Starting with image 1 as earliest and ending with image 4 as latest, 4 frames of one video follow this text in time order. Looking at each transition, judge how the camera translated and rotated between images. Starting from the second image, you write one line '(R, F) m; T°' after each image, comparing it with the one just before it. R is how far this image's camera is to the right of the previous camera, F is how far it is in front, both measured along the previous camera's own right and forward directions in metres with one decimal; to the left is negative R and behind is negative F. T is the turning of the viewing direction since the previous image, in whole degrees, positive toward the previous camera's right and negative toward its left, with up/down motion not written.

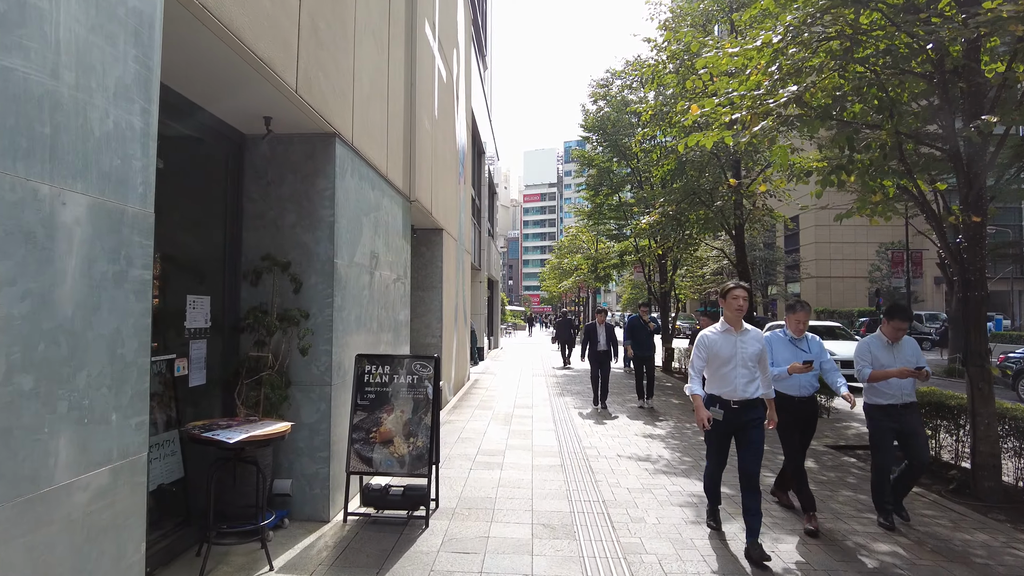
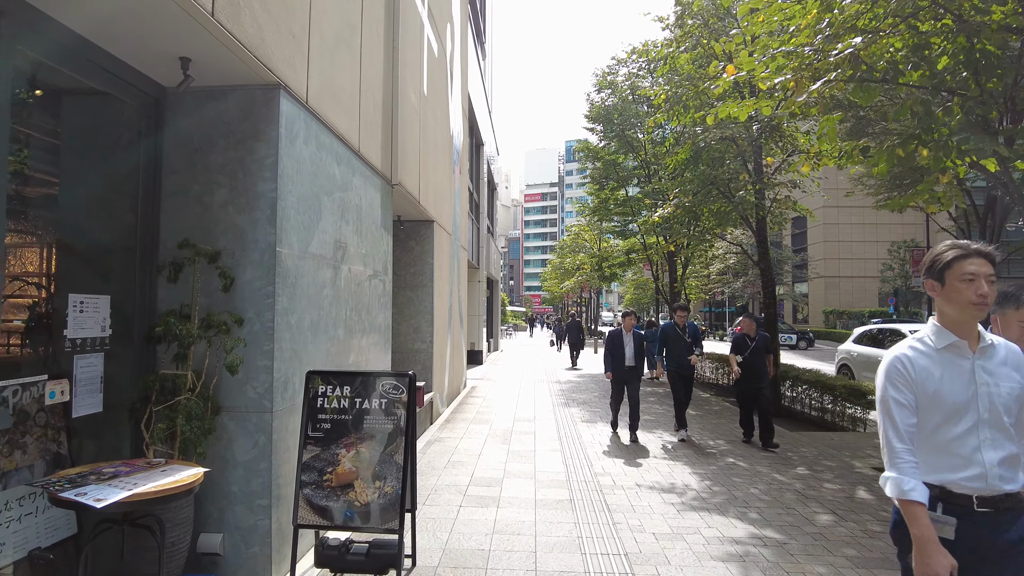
(0.0, +1.1) m; 0°
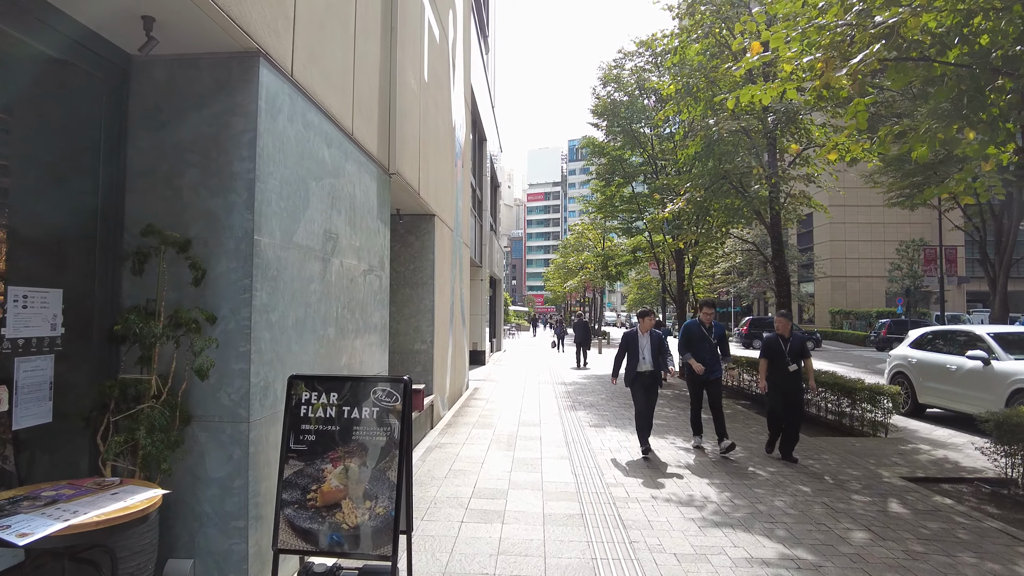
(0.0, +0.4) m; 0°
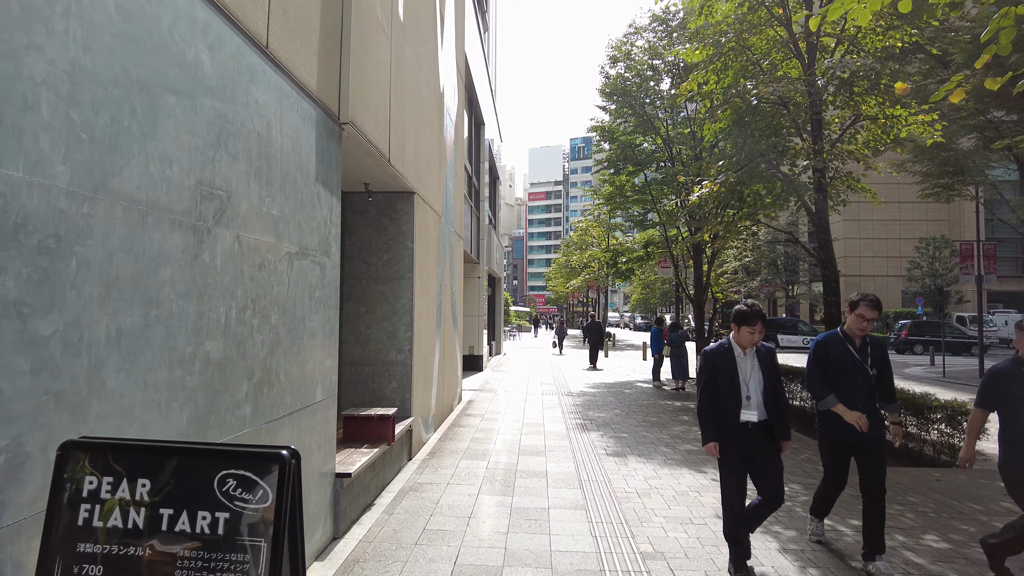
(0.0, +1.6) m; 0°
